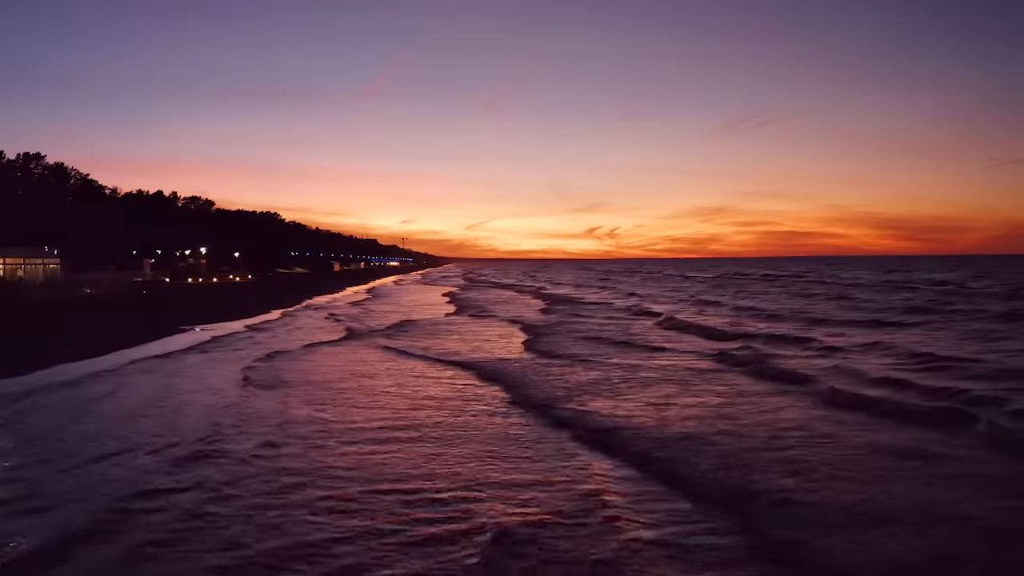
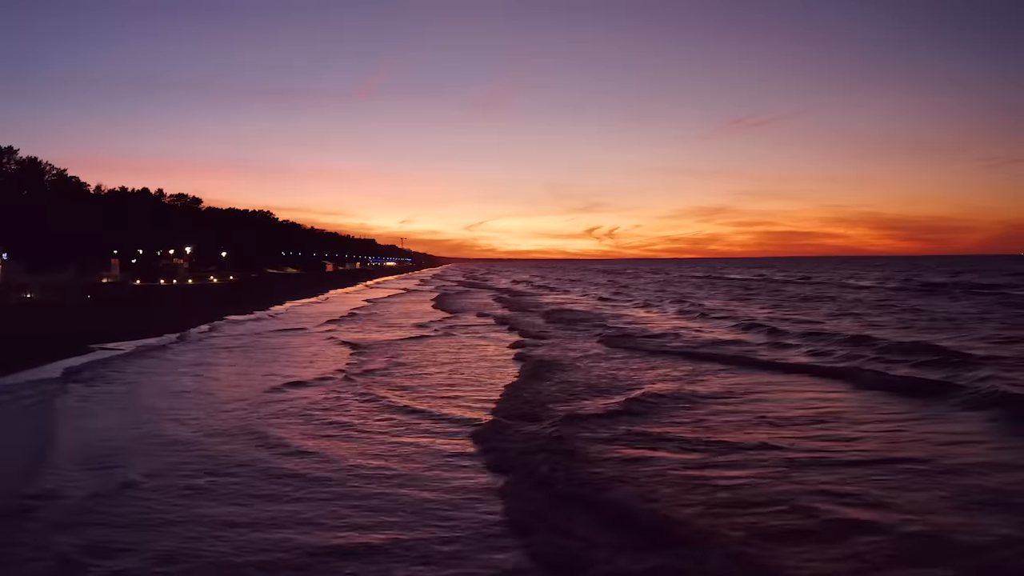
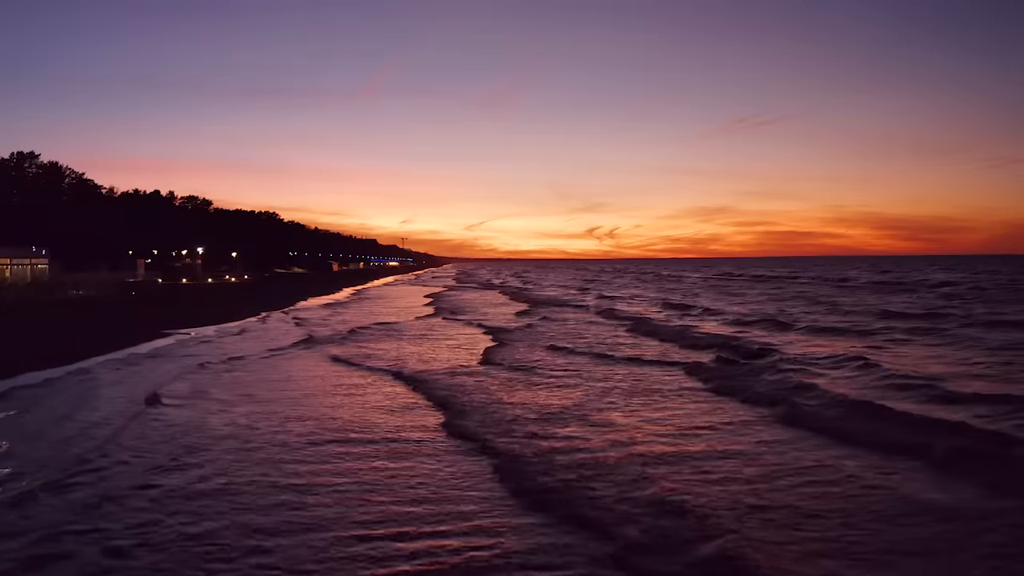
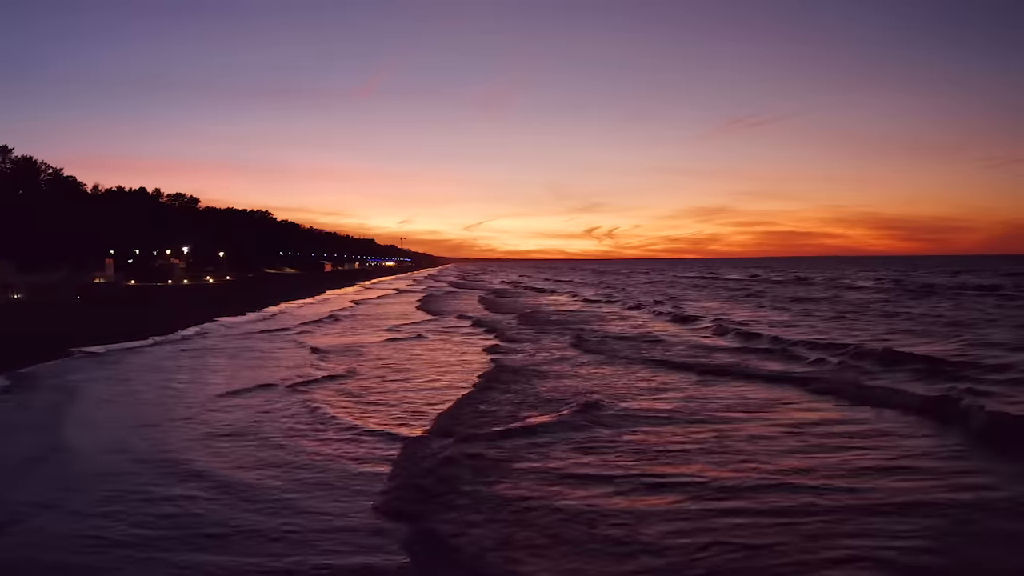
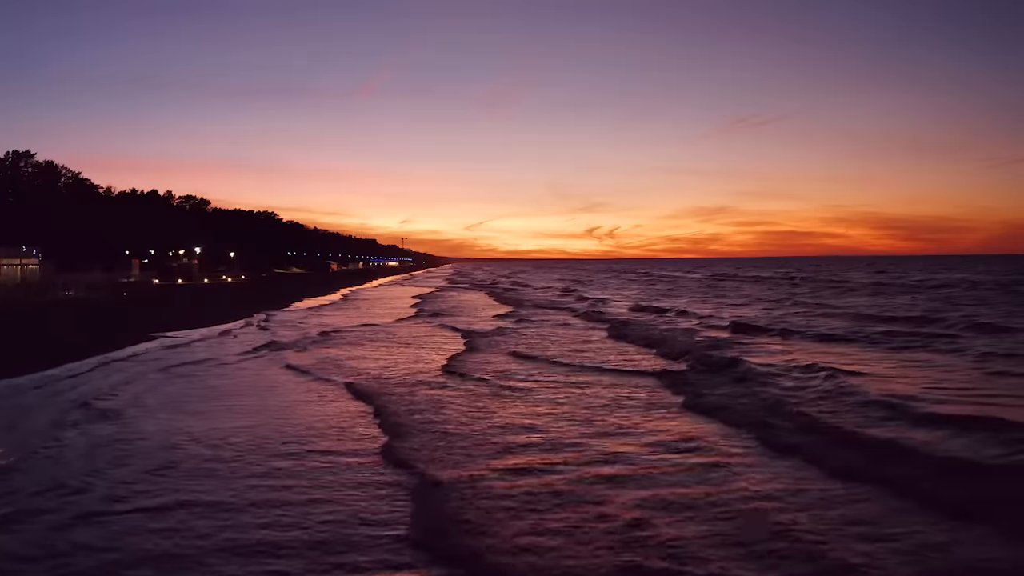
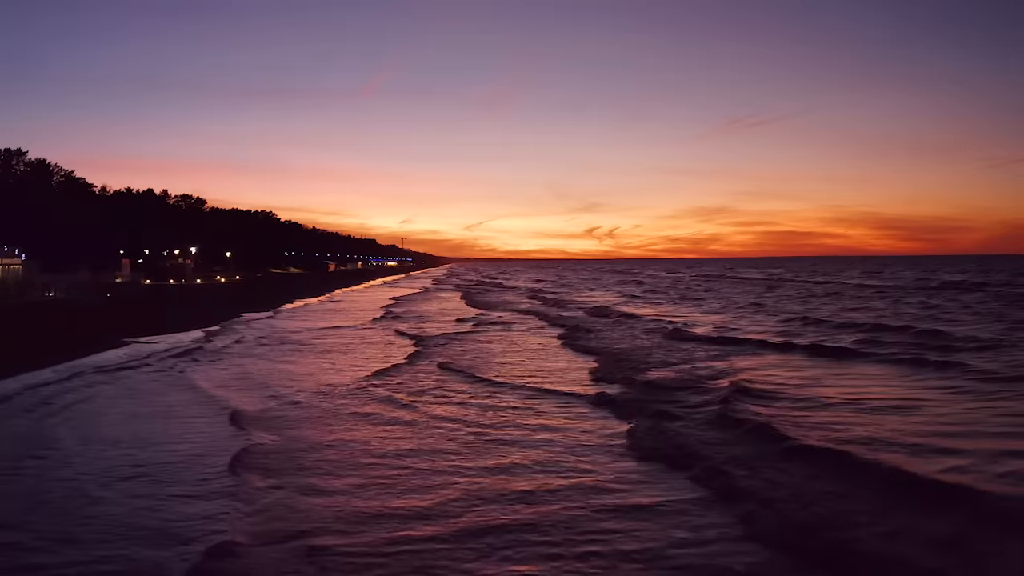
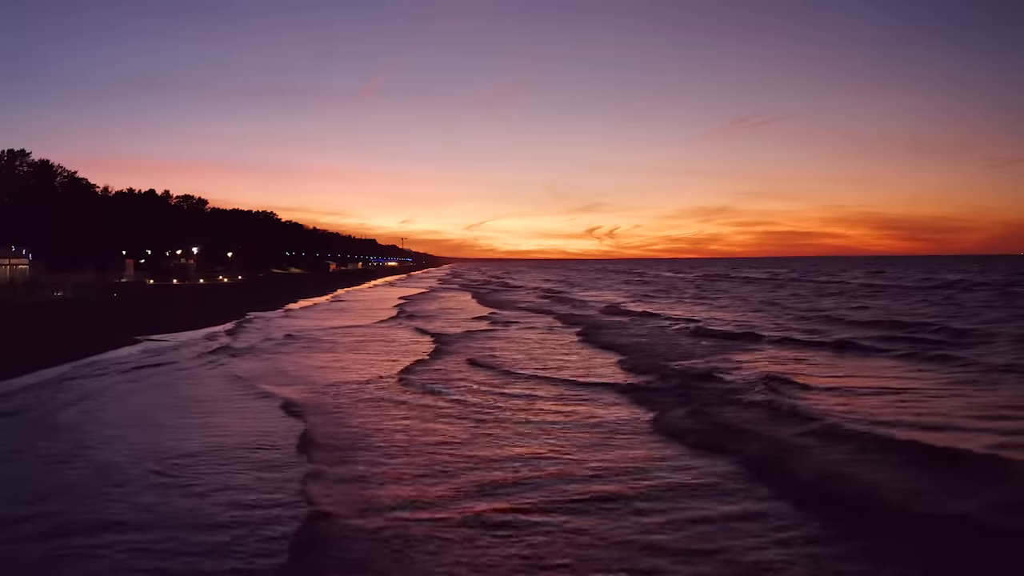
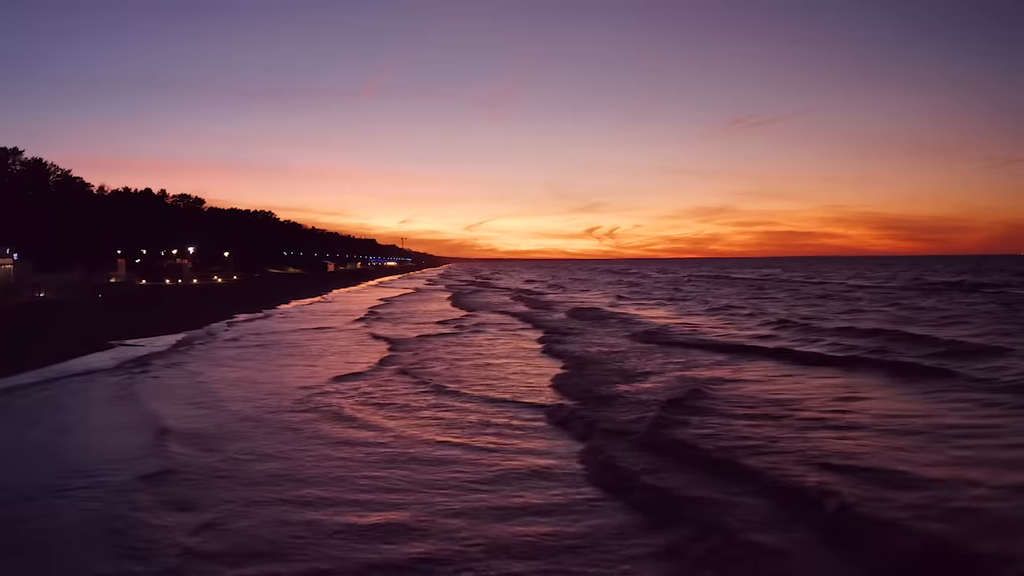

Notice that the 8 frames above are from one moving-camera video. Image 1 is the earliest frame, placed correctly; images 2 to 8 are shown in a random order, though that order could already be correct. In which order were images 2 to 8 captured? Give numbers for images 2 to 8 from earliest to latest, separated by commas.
3, 5, 7, 6, 8, 2, 4
